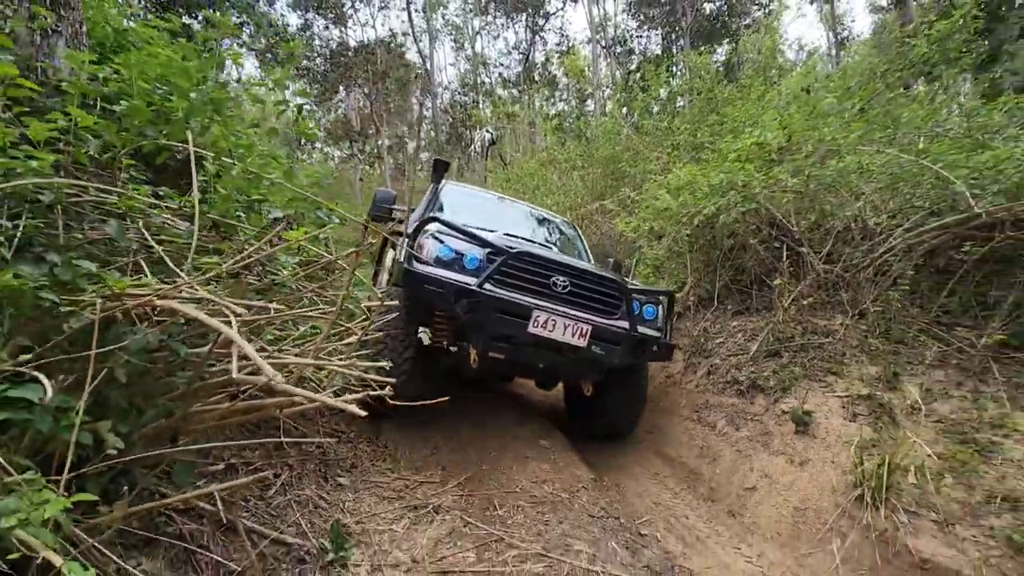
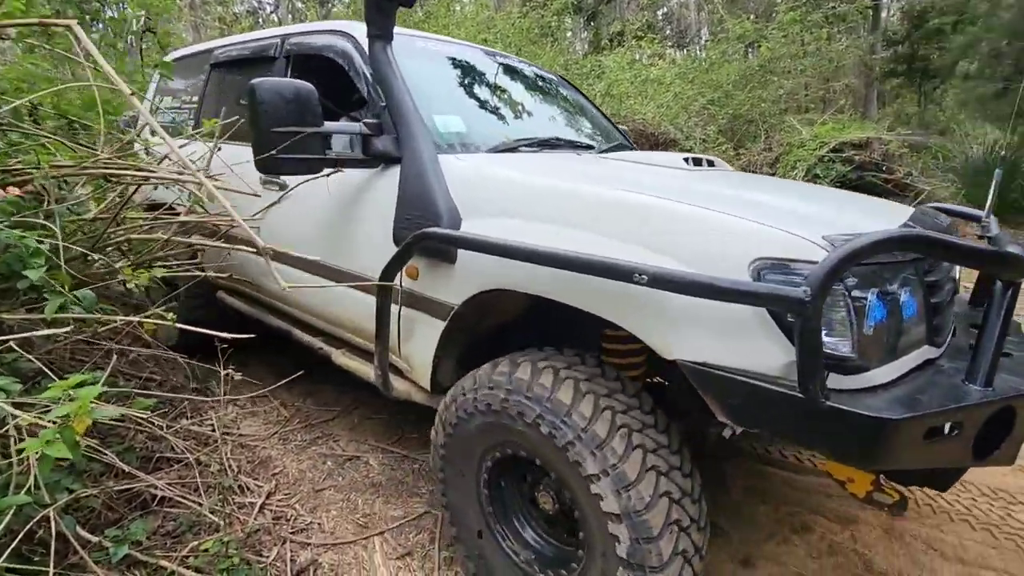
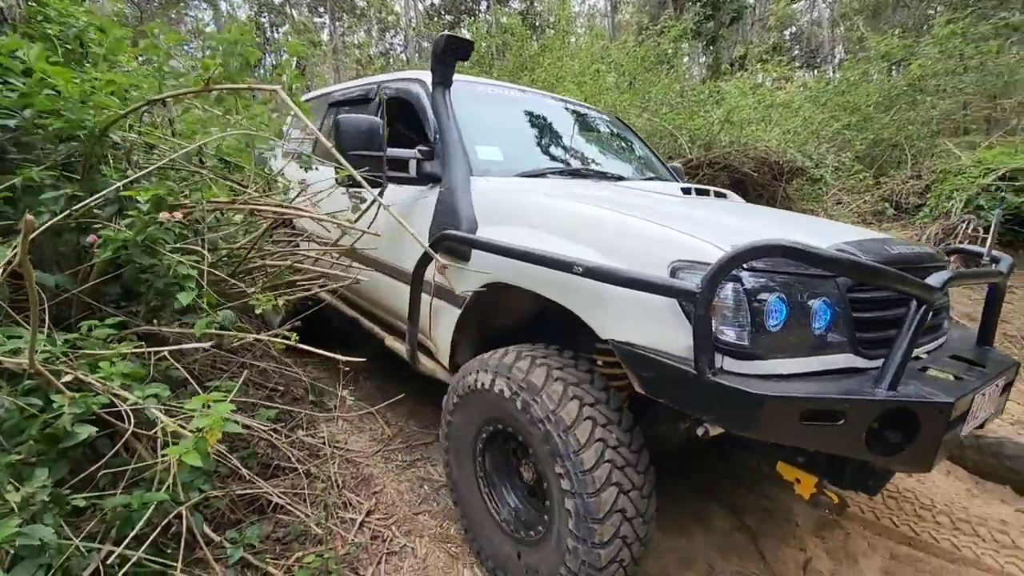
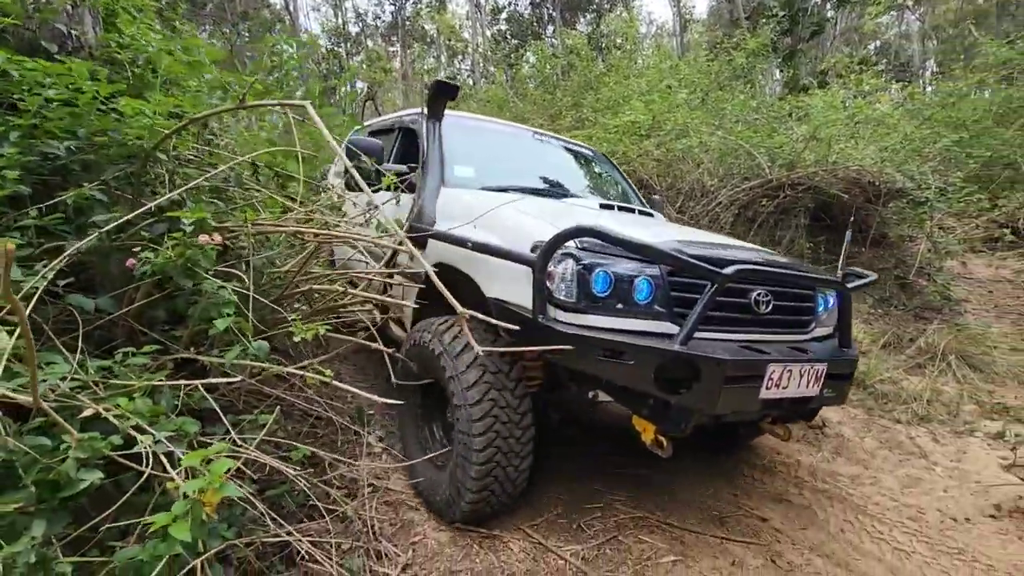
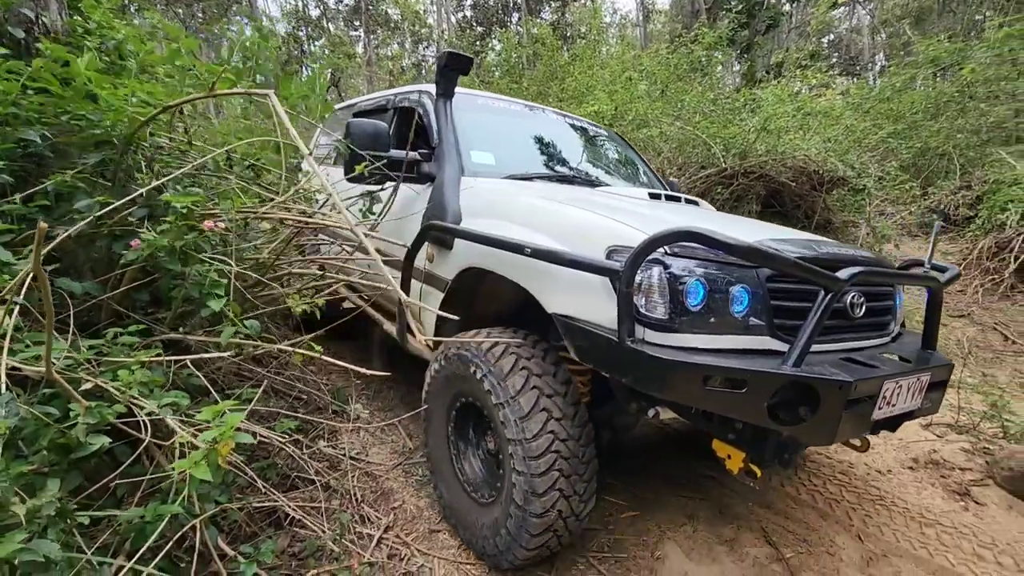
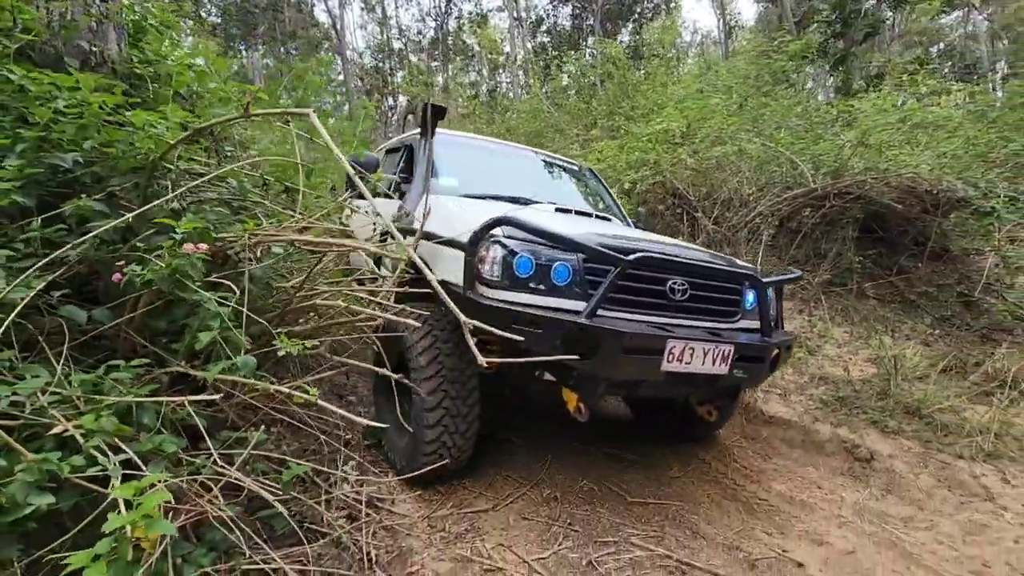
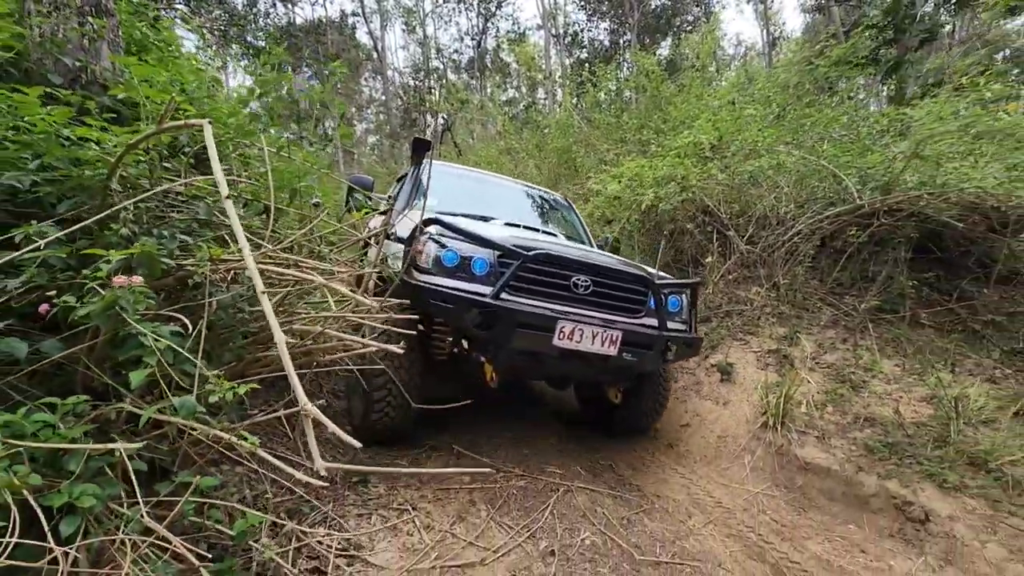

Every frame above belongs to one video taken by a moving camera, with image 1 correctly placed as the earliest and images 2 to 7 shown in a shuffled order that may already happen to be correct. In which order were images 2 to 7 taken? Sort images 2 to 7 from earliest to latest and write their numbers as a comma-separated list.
7, 6, 4, 5, 3, 2
